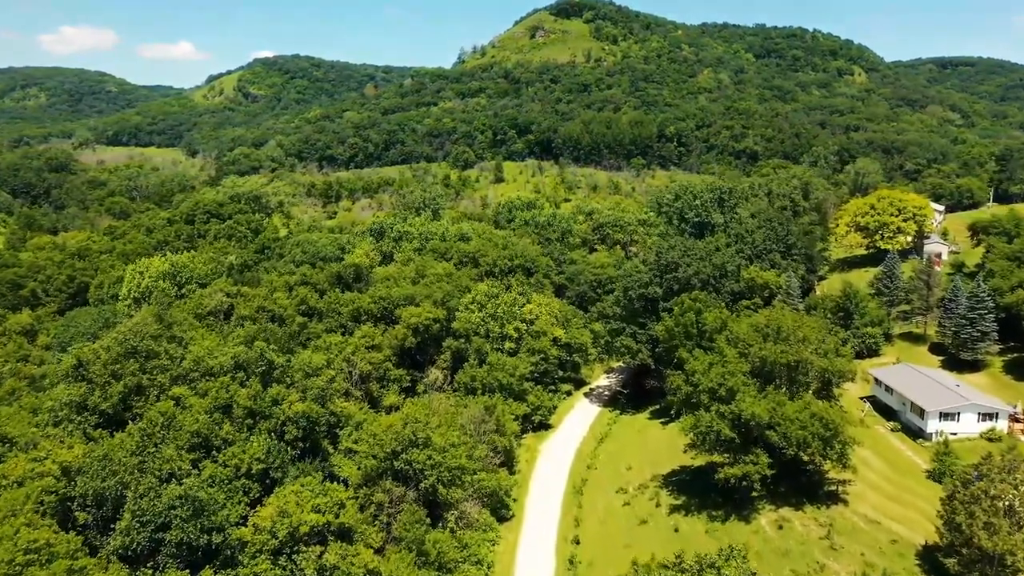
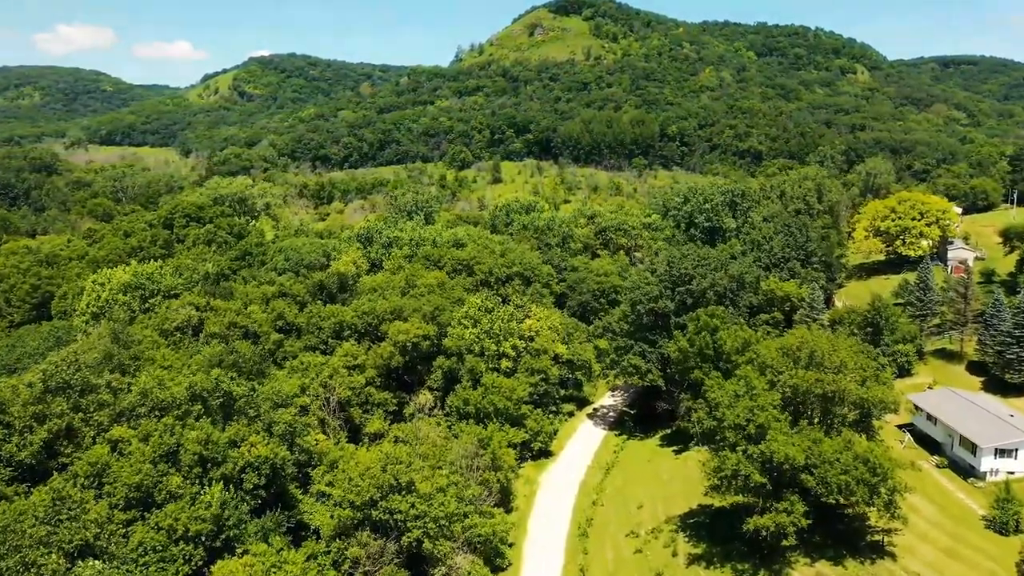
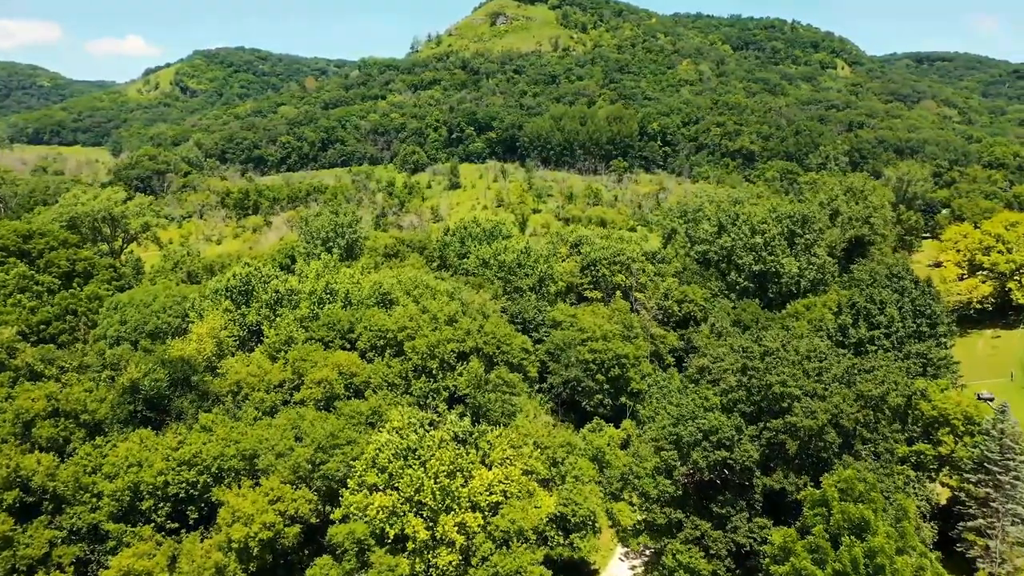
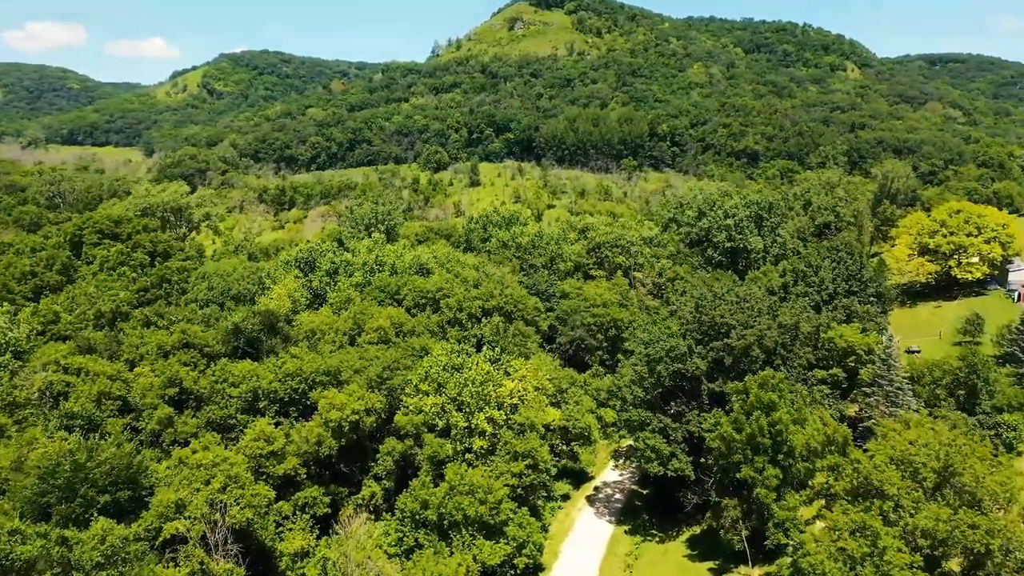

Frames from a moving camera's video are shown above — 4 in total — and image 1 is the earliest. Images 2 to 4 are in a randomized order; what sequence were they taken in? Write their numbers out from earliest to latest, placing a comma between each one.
2, 4, 3
